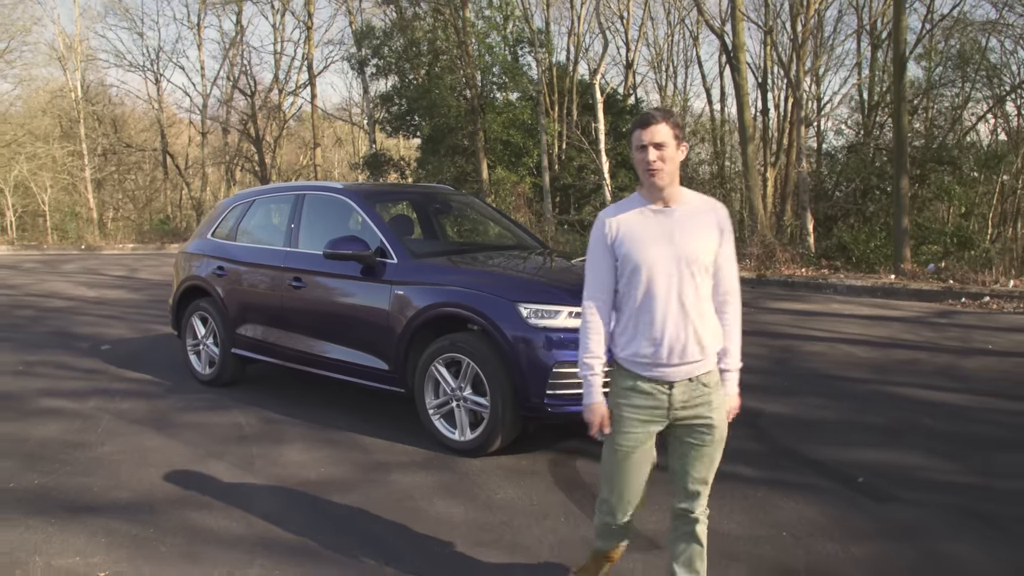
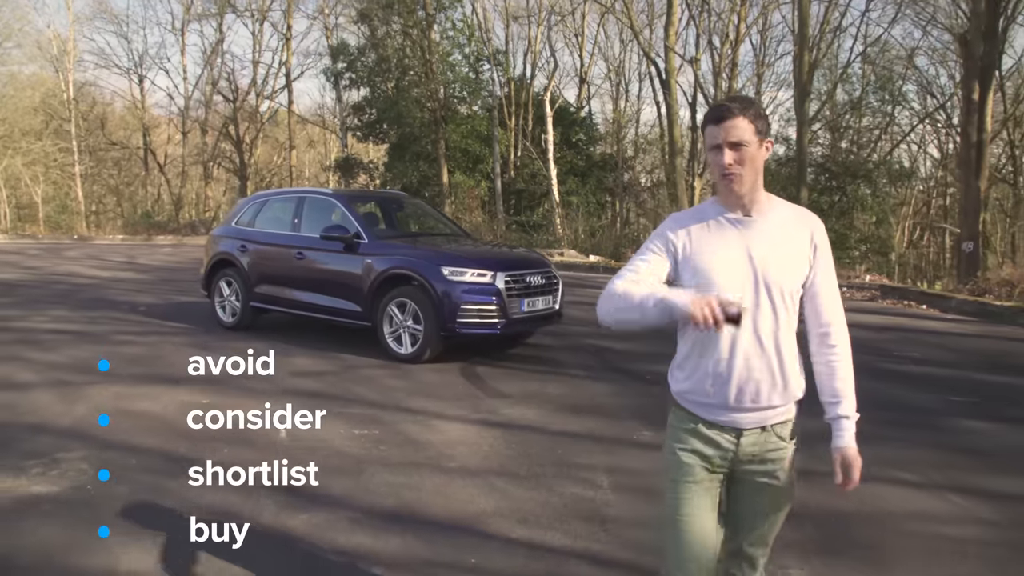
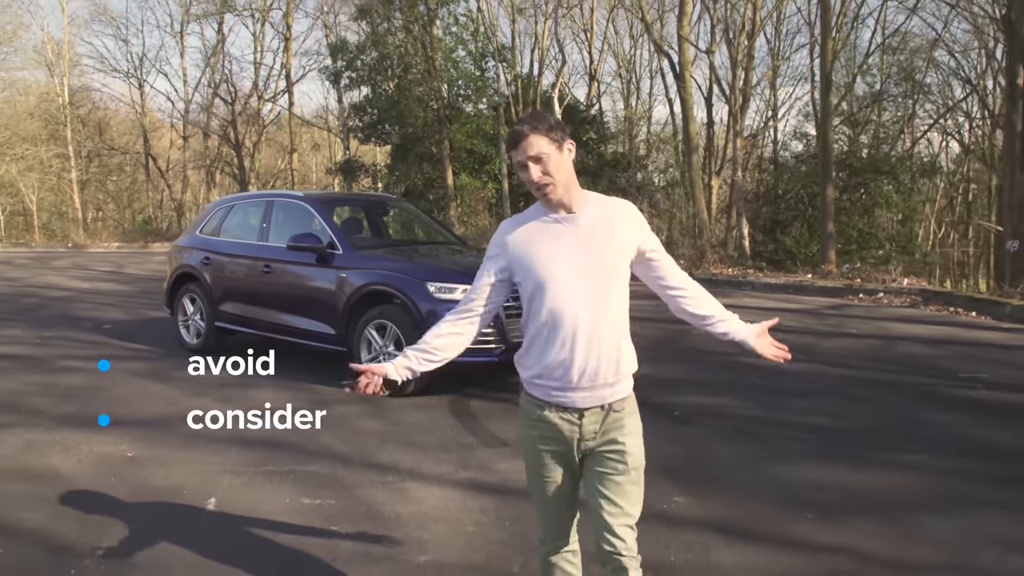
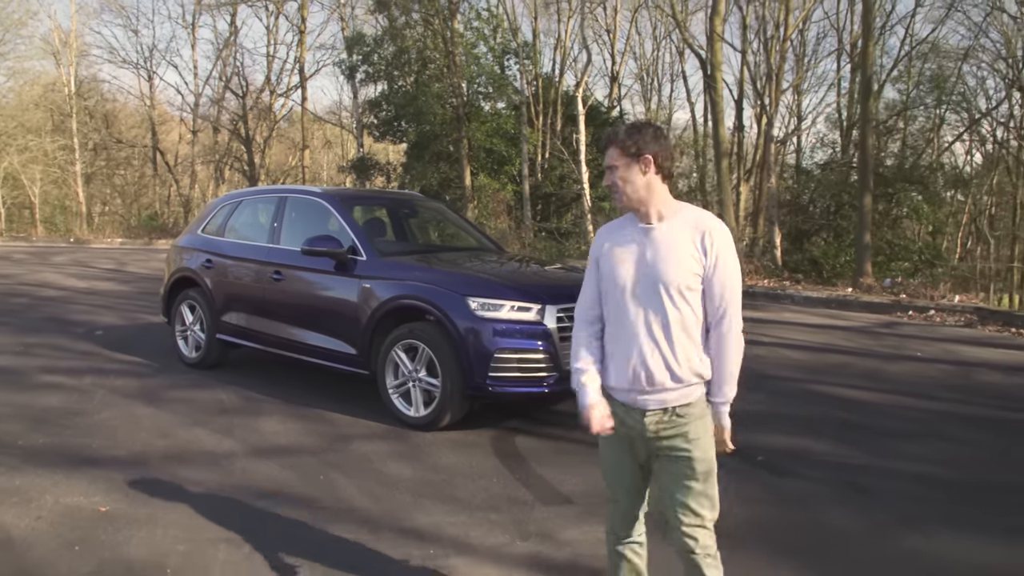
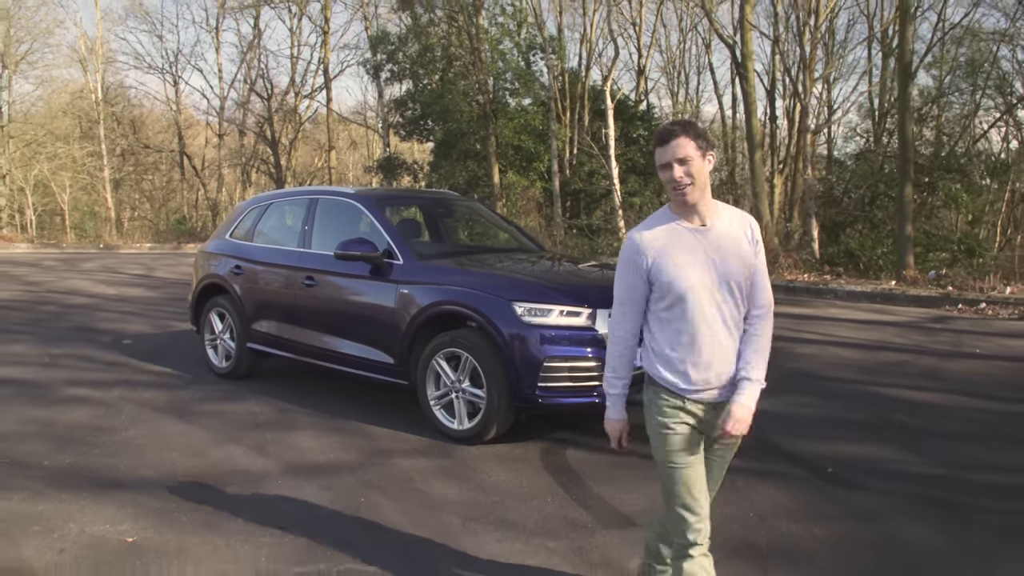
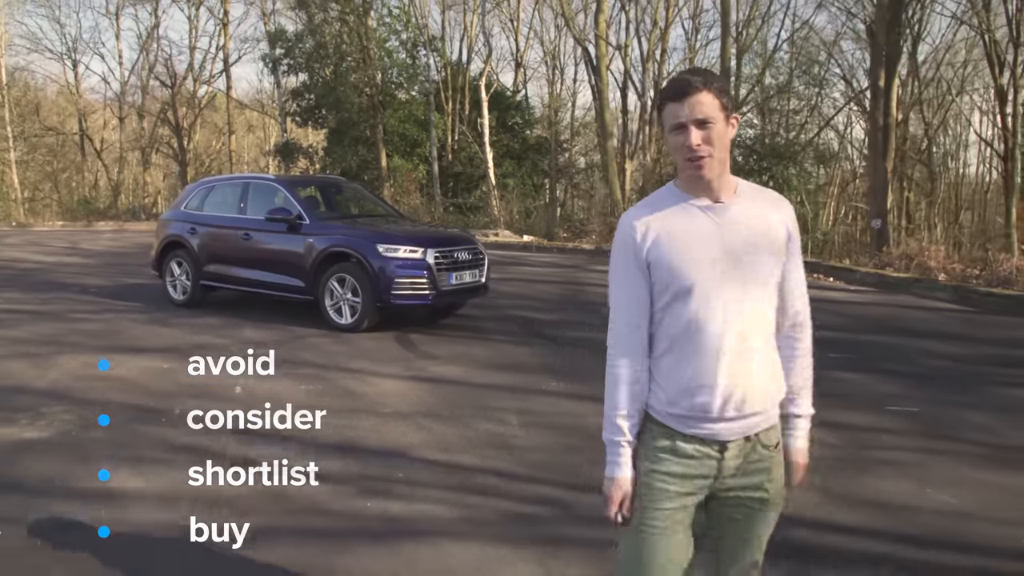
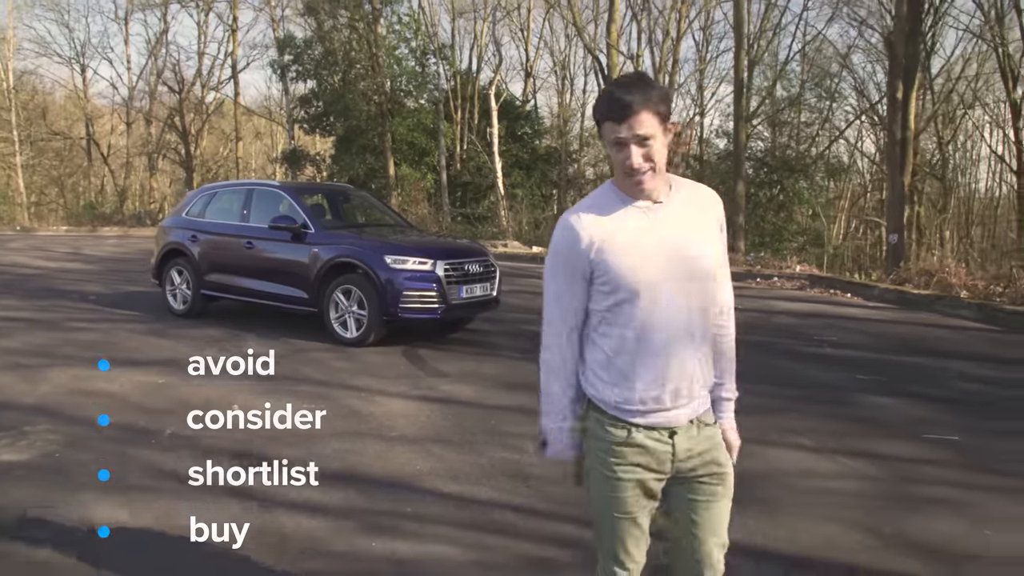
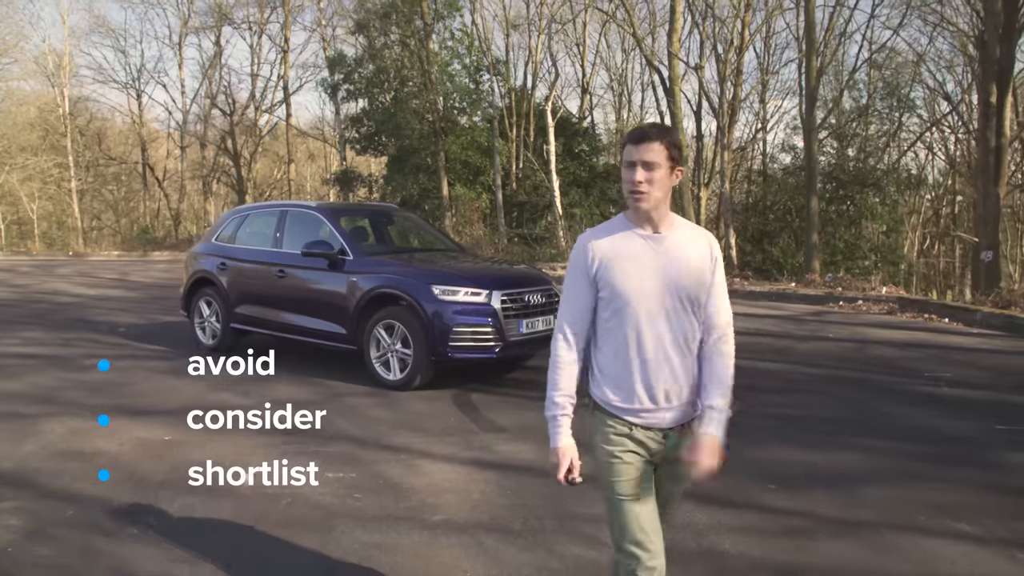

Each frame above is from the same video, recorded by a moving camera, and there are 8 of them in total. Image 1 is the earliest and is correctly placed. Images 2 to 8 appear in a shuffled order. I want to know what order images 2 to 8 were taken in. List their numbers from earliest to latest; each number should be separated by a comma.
5, 4, 3, 8, 2, 7, 6
